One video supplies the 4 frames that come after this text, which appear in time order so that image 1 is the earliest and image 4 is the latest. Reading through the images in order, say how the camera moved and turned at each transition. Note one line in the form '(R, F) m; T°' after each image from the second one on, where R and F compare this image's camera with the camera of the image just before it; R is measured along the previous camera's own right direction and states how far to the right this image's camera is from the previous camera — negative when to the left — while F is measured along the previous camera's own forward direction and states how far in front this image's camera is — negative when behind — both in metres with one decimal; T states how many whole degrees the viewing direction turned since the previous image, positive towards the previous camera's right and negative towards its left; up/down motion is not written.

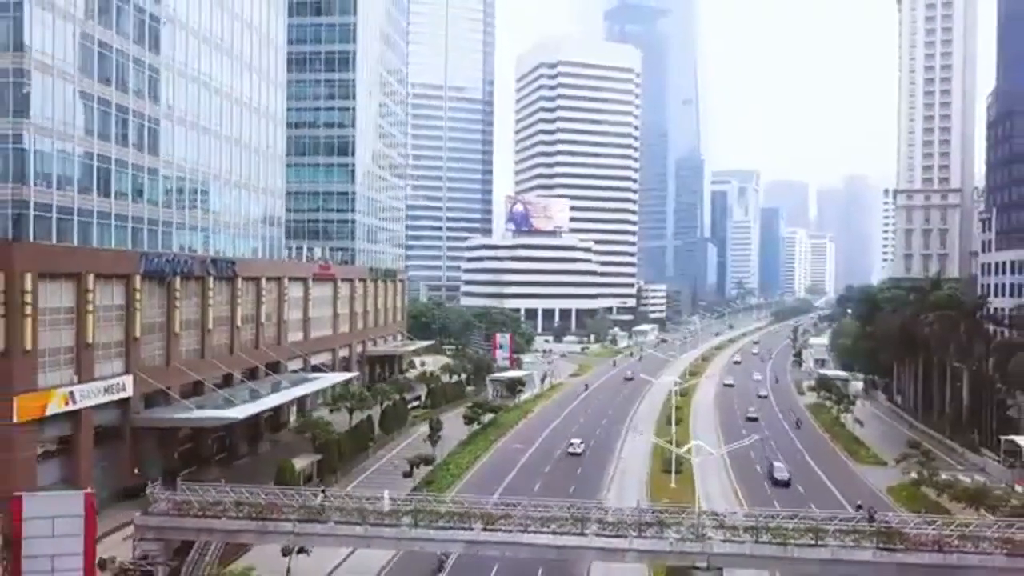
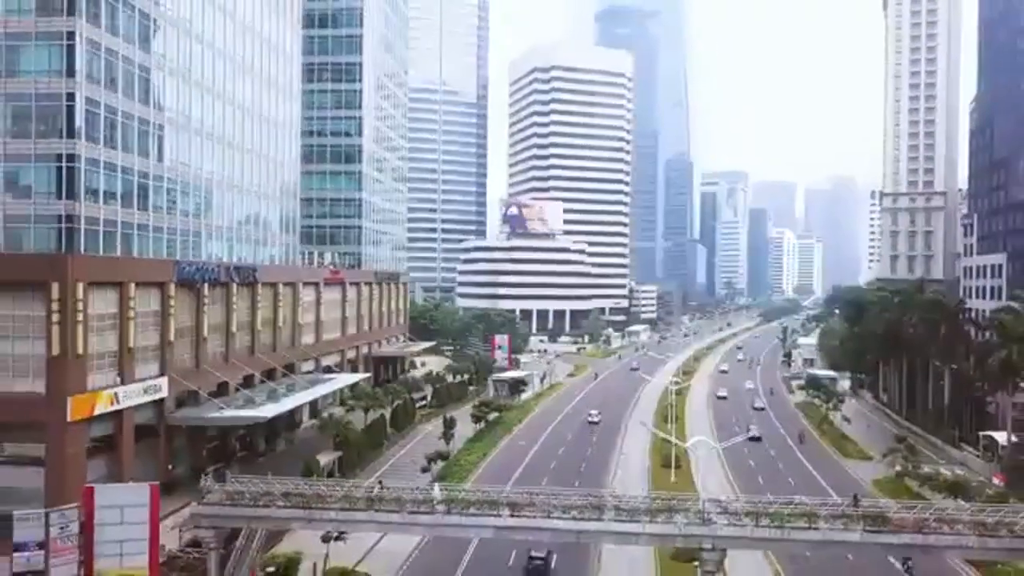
(-0.7, -1.8) m; +1°
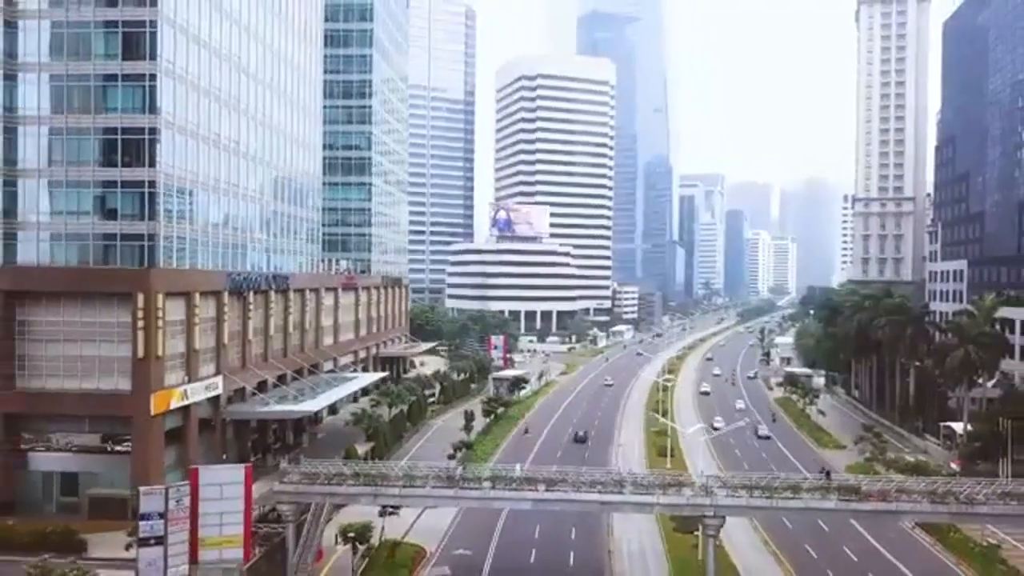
(-1.3, -3.6) m; +1°
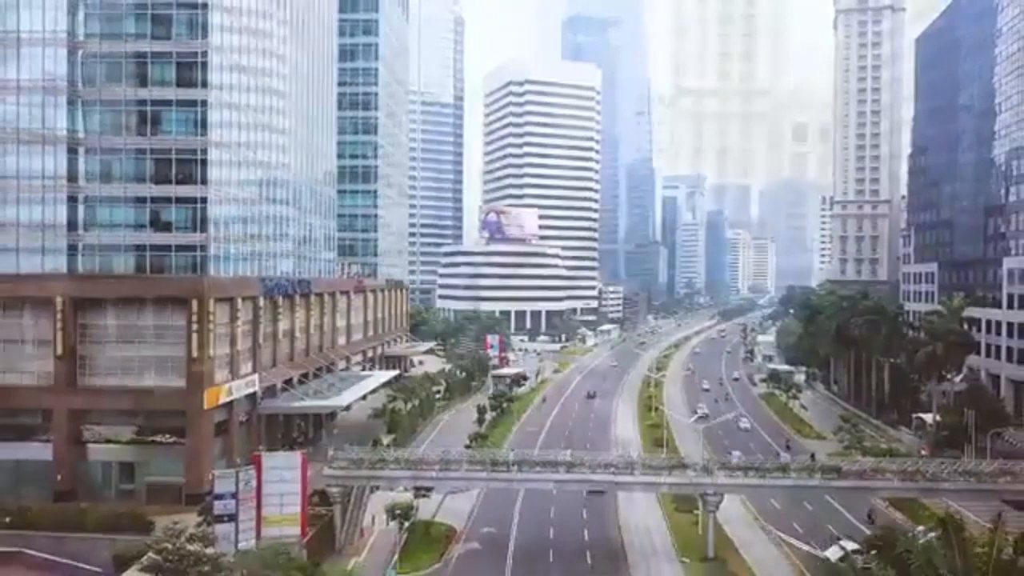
(-1.1, -3.0) m; +1°
